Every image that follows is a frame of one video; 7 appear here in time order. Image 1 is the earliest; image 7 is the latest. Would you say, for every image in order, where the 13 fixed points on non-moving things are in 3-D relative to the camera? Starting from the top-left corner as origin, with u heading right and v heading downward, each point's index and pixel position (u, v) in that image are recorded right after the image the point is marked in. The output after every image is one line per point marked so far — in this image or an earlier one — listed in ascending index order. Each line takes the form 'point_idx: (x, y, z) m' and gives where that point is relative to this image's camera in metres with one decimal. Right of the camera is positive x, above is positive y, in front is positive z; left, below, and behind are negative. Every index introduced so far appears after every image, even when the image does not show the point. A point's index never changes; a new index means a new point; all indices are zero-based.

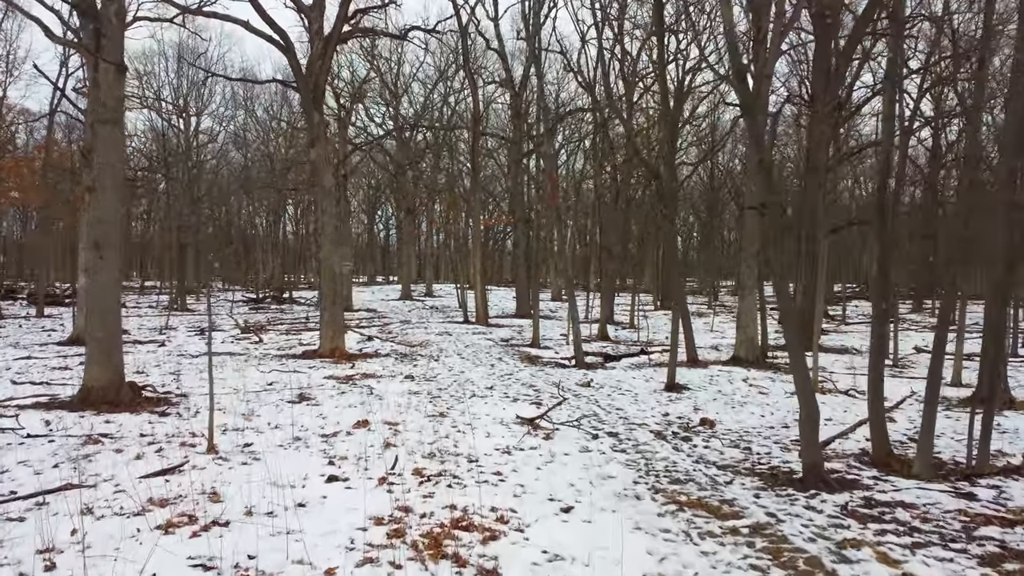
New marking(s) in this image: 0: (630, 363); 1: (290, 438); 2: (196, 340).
0: (+1.4, -0.9, +9.7) m
1: (-1.4, -1.0, +5.1) m
2: (-4.9, -0.8, +12.2) m
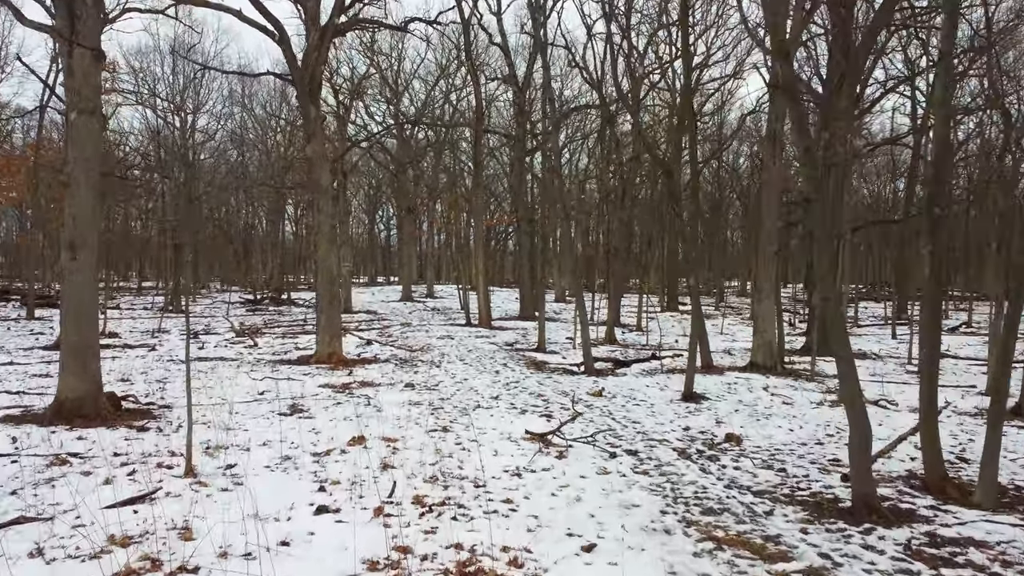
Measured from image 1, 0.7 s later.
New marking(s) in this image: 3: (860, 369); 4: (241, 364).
0: (+1.5, -1.0, +9.3) m
1: (-1.4, -1.0, +4.7) m
2: (-4.8, -0.8, +11.8) m
3: (+4.1, -1.0, +9.4) m
4: (-3.2, -0.9, +9.3) m
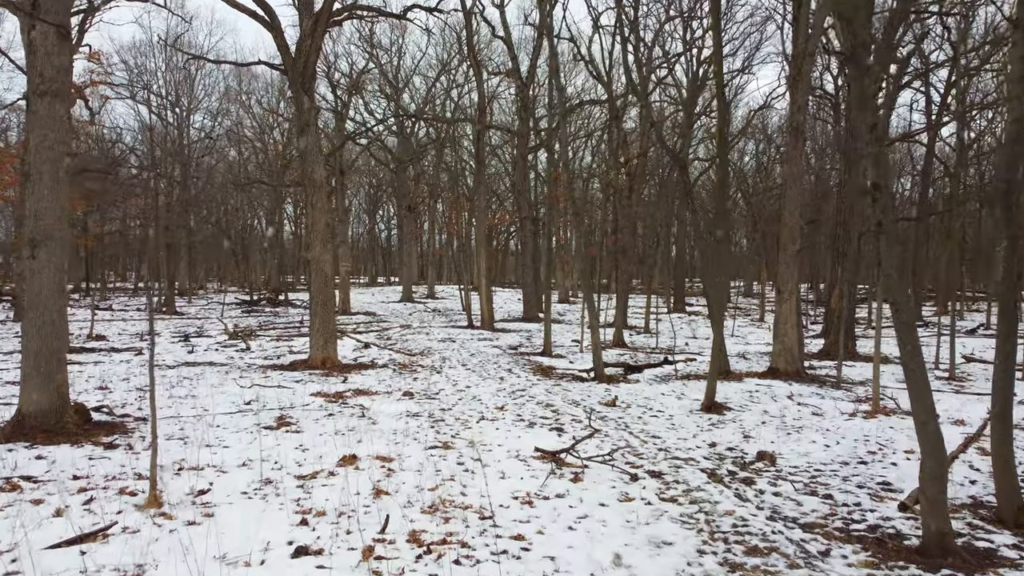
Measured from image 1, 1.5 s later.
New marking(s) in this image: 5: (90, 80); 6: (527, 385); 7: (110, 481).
0: (+1.6, -1.0, +8.7) m
1: (-1.3, -1.0, +4.2) m
2: (-4.7, -0.9, +11.2) m
3: (+4.2, -1.0, +8.8) m
4: (-3.1, -0.9, +8.8) m
5: (-6.5, +3.2, +12.2) m
6: (+0.2, -0.9, +7.6) m
7: (-2.0, -1.0, +4.0) m
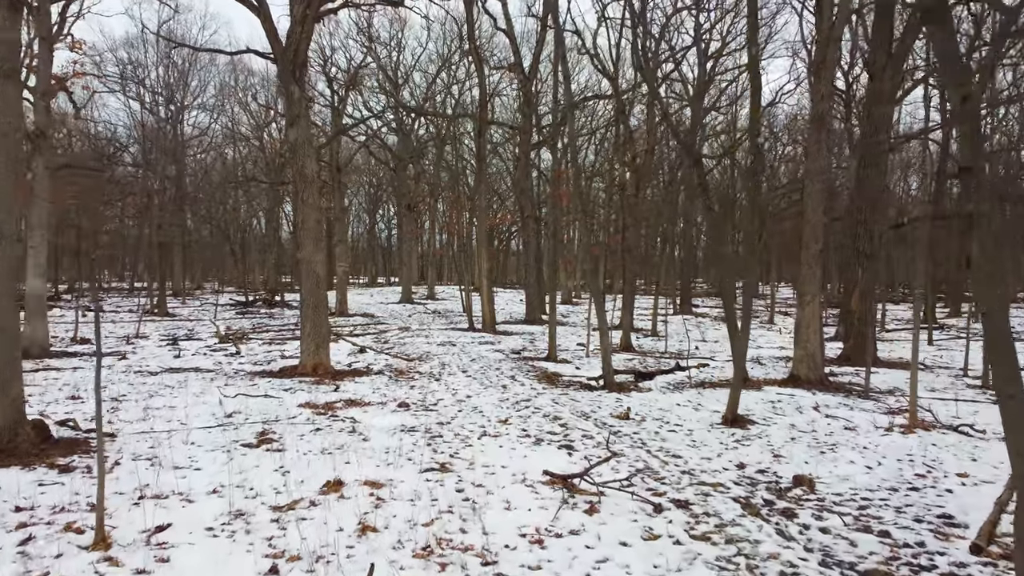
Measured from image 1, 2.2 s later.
0: (+1.6, -1.0, +8.2) m
1: (-1.3, -1.0, +3.6) m
2: (-4.7, -0.9, +10.7) m
3: (+4.2, -1.0, +8.3) m
4: (-3.1, -0.9, +8.3) m
5: (-6.5, +3.2, +11.7) m
6: (+0.2, -0.9, +7.0) m
7: (-2.0, -1.0, +3.5) m
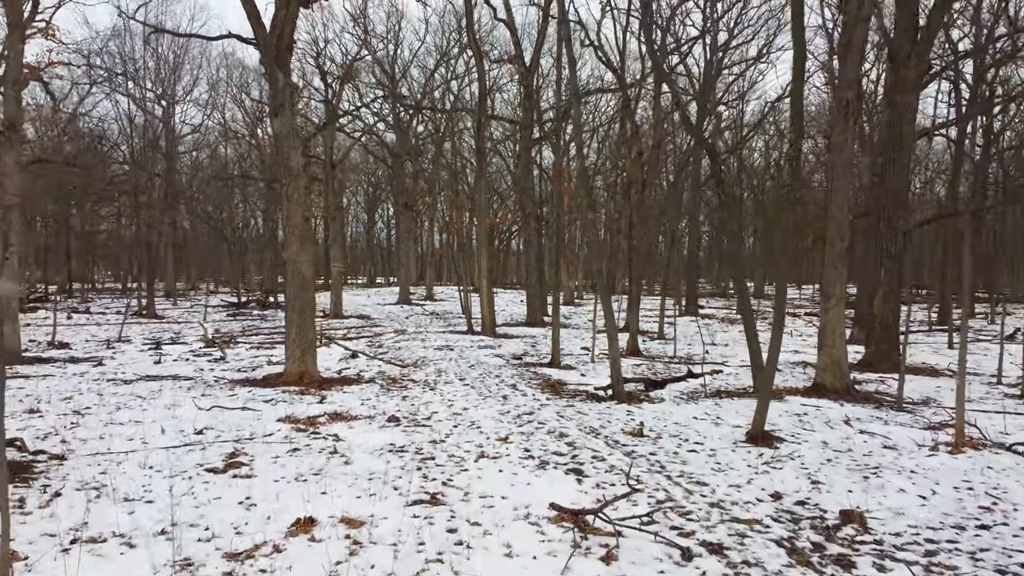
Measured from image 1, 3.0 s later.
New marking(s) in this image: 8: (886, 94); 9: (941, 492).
0: (+1.6, -1.0, +7.6) m
1: (-1.3, -1.0, +3.0) m
2: (-4.7, -0.9, +10.1) m
3: (+4.2, -1.0, +7.7) m
4: (-3.1, -1.0, +7.7) m
5: (-6.5, +3.2, +11.1) m
6: (+0.2, -1.0, +6.4) m
7: (-2.0, -1.0, +2.9) m
8: (+4.5, +2.3, +9.6) m
9: (+2.2, -1.1, +4.1) m
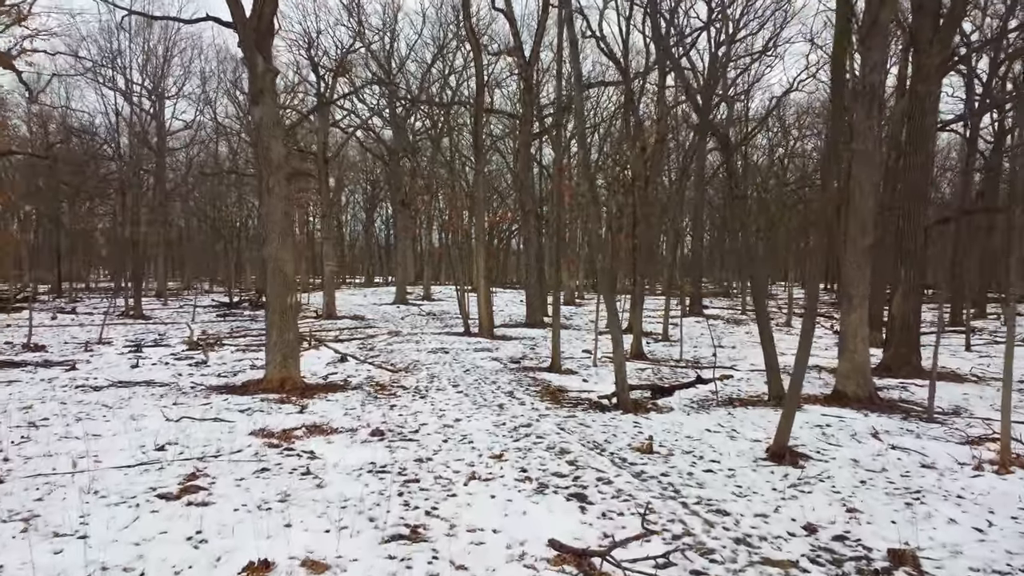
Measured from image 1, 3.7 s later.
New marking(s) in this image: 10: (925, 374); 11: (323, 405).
0: (+1.6, -1.0, +7.1) m
1: (-1.3, -1.1, +2.5) m
2: (-4.7, -0.9, +9.6) m
3: (+4.2, -1.0, +7.2) m
4: (-3.1, -1.0, +7.1) m
5: (-6.5, +3.2, +10.6) m
6: (+0.2, -1.0, +5.9) m
7: (-2.0, -1.0, +2.4) m
8: (+4.5, +2.3, +9.0) m
9: (+2.2, -1.1, +3.6) m
10: (+4.6, -1.0, +8.8) m
11: (-1.6, -1.0, +6.6) m
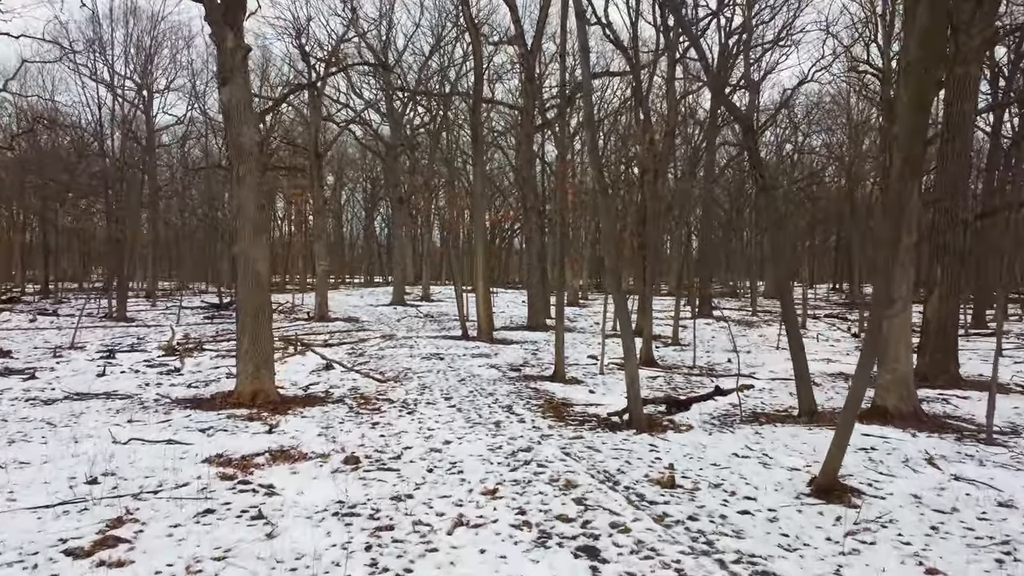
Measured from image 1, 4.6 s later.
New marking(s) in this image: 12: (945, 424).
0: (+1.6, -1.0, +6.3) m
1: (-1.4, -1.1, +1.7) m
2: (-4.7, -0.9, +8.8) m
3: (+4.2, -1.0, +6.4) m
4: (-3.1, -1.0, +6.4) m
5: (-6.5, +3.2, +9.8) m
6: (+0.2, -1.0, +5.1) m
7: (-2.1, -1.0, +1.6) m
8: (+4.5, +2.3, +8.3) m
9: (+2.2, -1.1, +2.8) m
10: (+4.6, -1.0, +8.0) m
11: (-1.6, -1.0, +5.8) m
12: (+3.2, -1.0, +5.9) m
